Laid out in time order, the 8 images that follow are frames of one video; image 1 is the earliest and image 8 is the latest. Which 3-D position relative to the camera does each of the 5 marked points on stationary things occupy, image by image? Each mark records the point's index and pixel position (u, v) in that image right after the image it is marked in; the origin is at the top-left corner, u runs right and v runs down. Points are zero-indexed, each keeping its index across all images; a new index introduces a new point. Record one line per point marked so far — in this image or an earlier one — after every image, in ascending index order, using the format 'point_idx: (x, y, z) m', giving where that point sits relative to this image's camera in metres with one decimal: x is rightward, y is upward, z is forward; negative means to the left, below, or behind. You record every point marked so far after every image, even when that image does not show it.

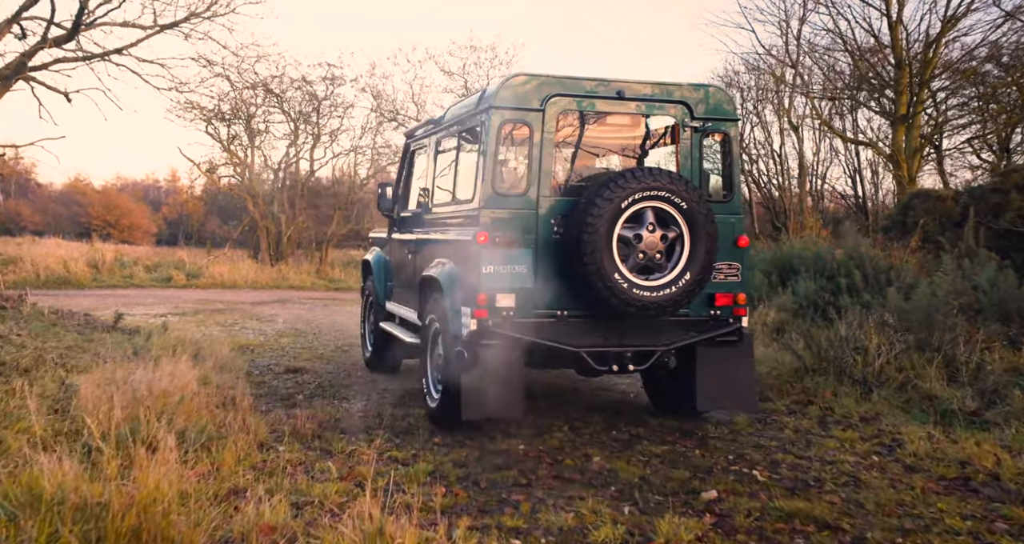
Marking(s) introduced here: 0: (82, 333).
0: (-4.7, -0.7, +8.8) m
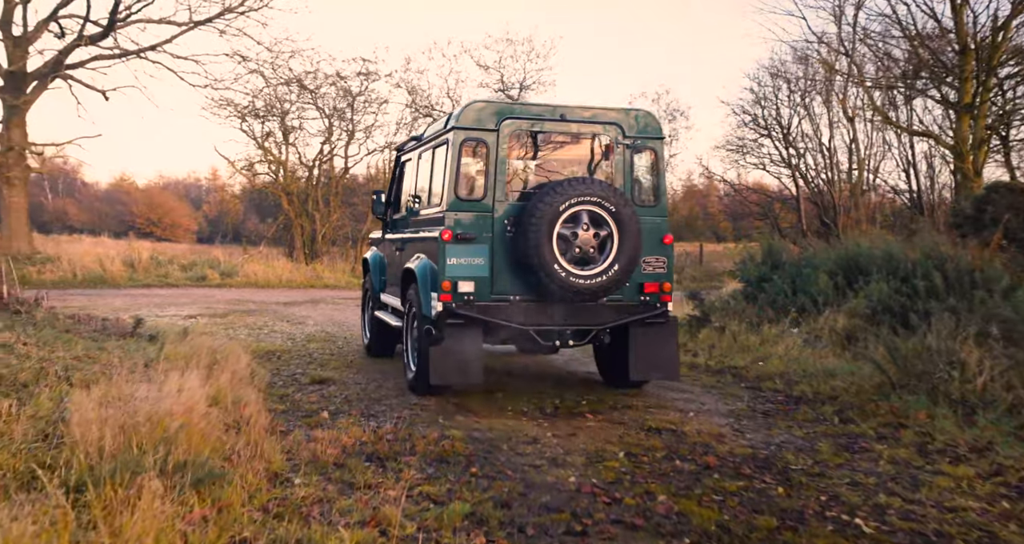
0: (-4.3, -0.7, +8.3) m
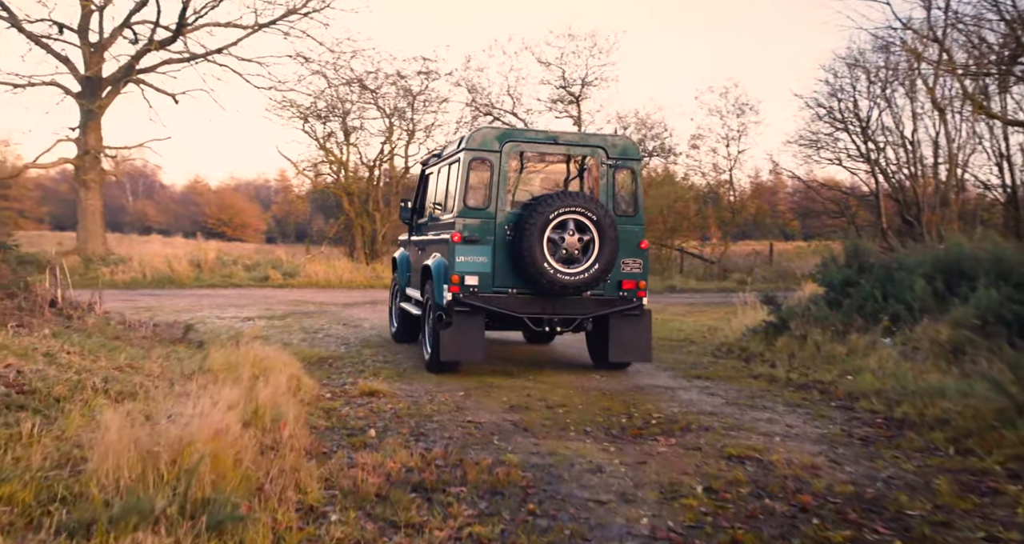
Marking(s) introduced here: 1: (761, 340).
0: (-3.7, -0.8, +8.0) m
1: (+3.2, -0.9, +10.3) m
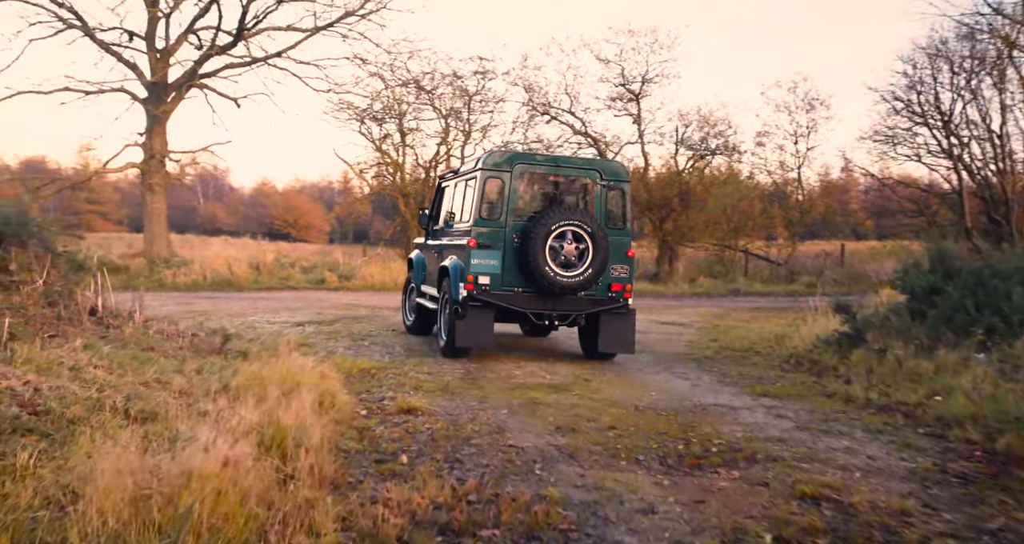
0: (-3.2, -0.9, +7.7) m
1: (+3.9, -1.0, +9.5) m
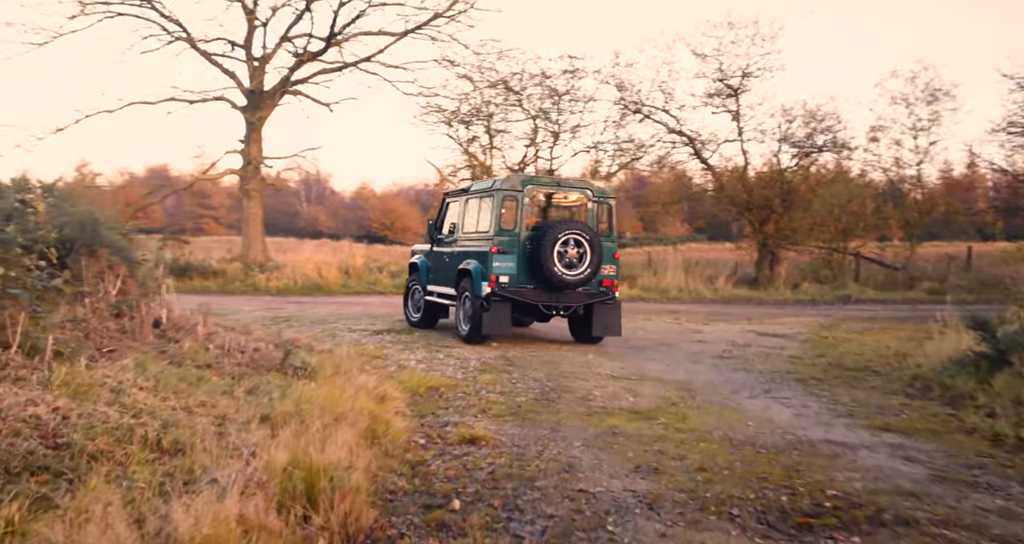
0: (-2.5, -1.0, +7.2) m
1: (+4.7, -1.1, +8.2) m
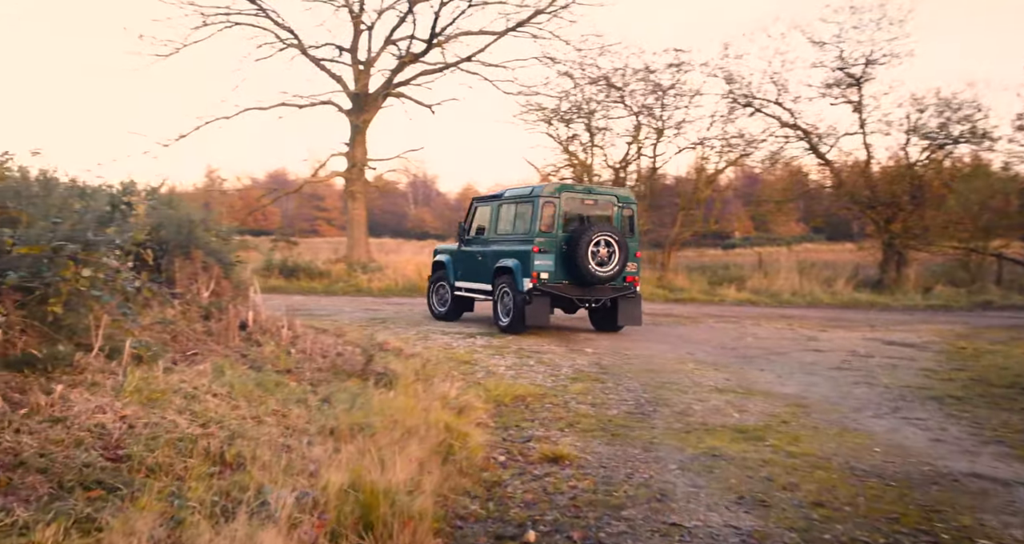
0: (-1.8, -1.0, +7.0) m
1: (+5.5, -1.1, +7.0) m
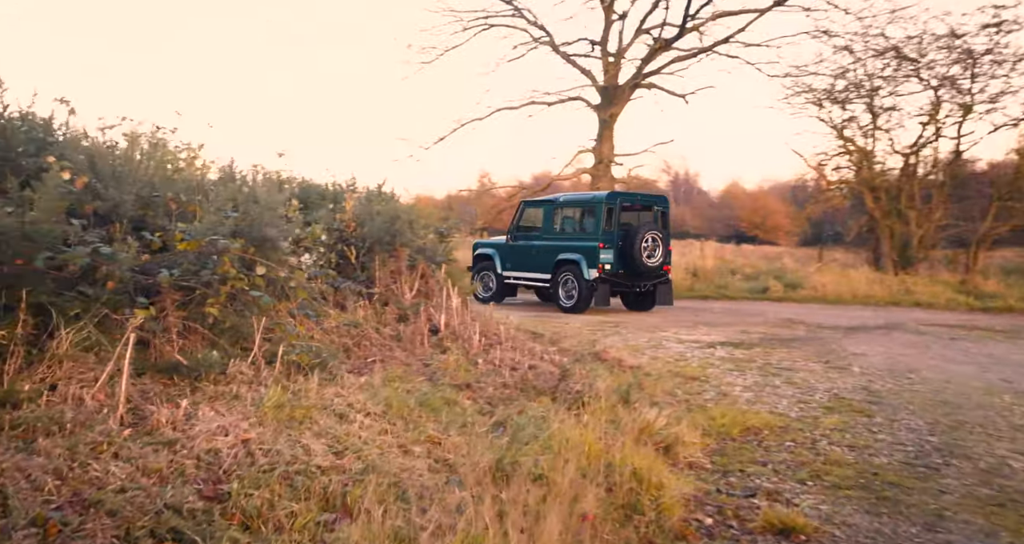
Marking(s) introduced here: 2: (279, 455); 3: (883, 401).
0: (-0.2, -1.0, +5.9) m
1: (+6.7, -1.1, +3.6) m
2: (-1.3, -1.0, +4.4) m
3: (+3.5, -1.2, +7.6) m
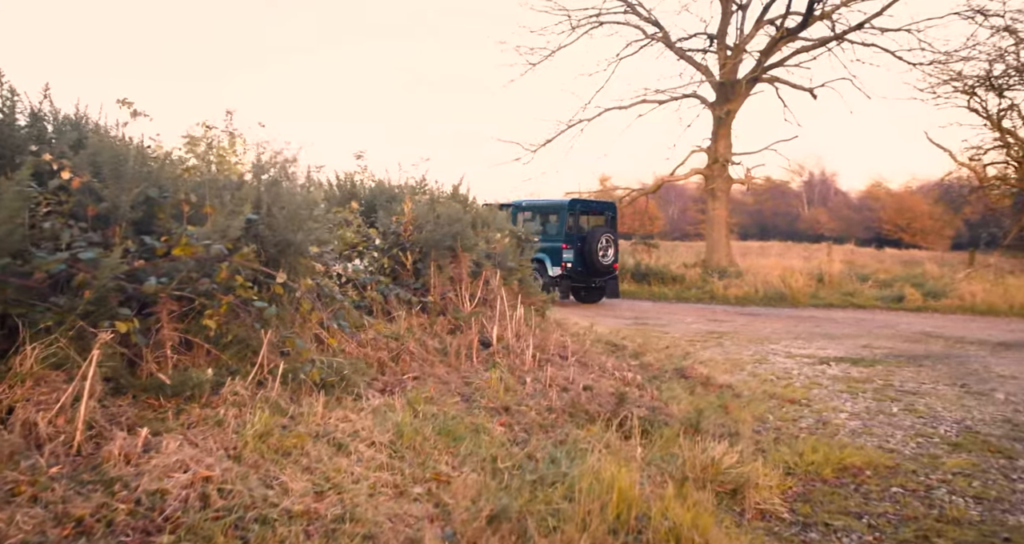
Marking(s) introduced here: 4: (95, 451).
0: (+0.1, -1.1, +5.1) m
1: (+6.5, -1.2, +1.7) m
2: (-1.2, -1.0, +3.7) m
3: (+3.9, -1.3, +6.2) m
4: (-2.0, -0.9, +3.8) m
